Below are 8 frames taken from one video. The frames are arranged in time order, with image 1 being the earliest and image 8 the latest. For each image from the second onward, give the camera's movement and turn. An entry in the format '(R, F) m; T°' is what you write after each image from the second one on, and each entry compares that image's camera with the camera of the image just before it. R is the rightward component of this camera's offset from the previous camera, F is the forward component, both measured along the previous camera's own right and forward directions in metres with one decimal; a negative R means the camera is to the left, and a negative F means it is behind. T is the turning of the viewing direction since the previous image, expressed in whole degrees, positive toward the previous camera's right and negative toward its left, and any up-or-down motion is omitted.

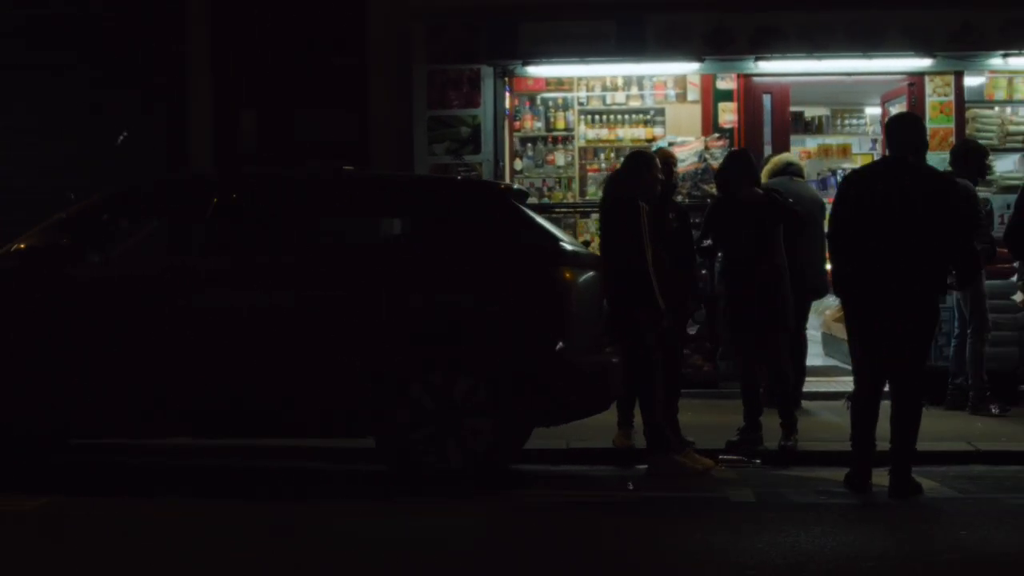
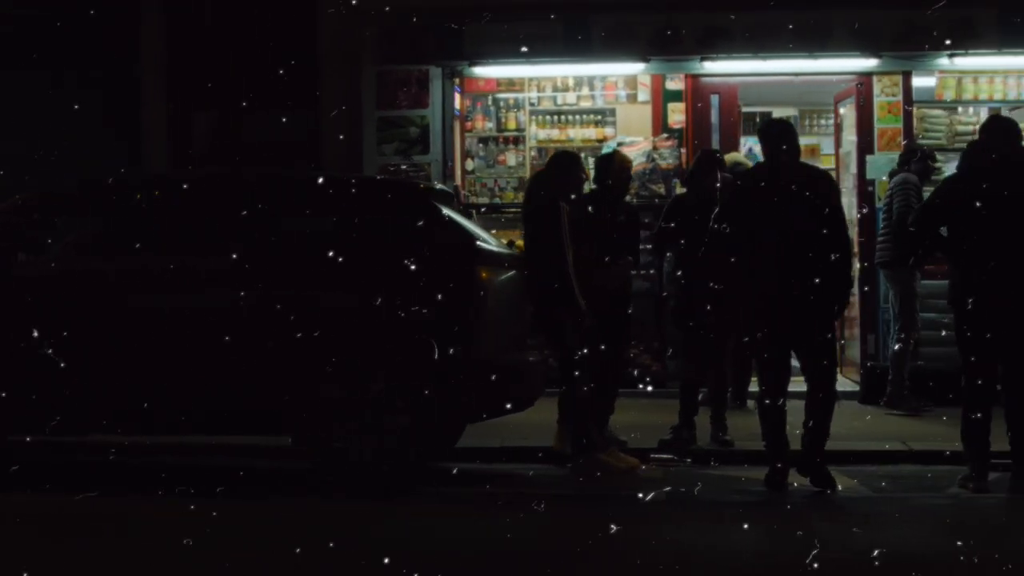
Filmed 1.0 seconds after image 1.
(+0.5, 0.0) m; -1°
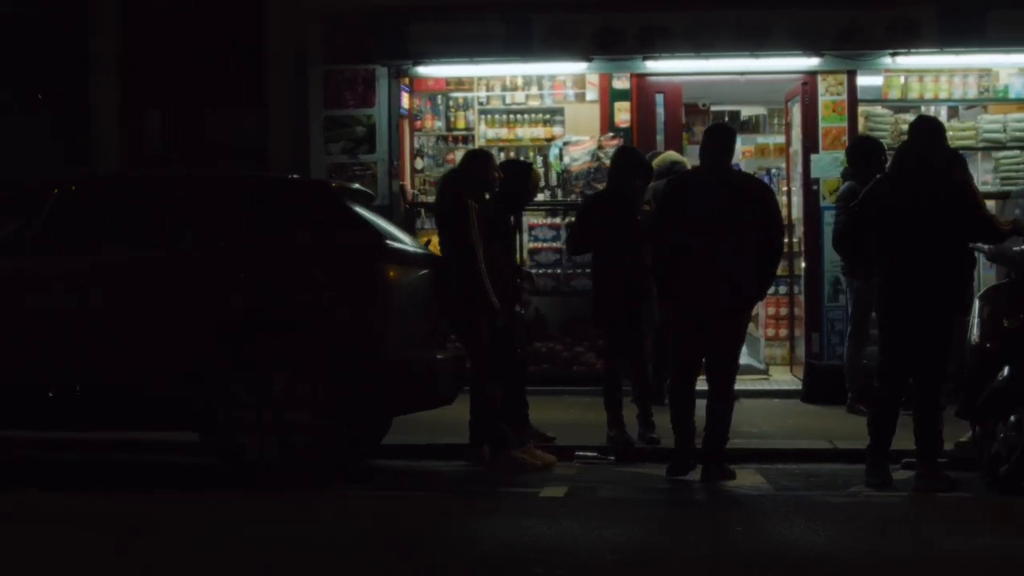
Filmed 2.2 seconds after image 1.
(+0.5, 0.0) m; -1°
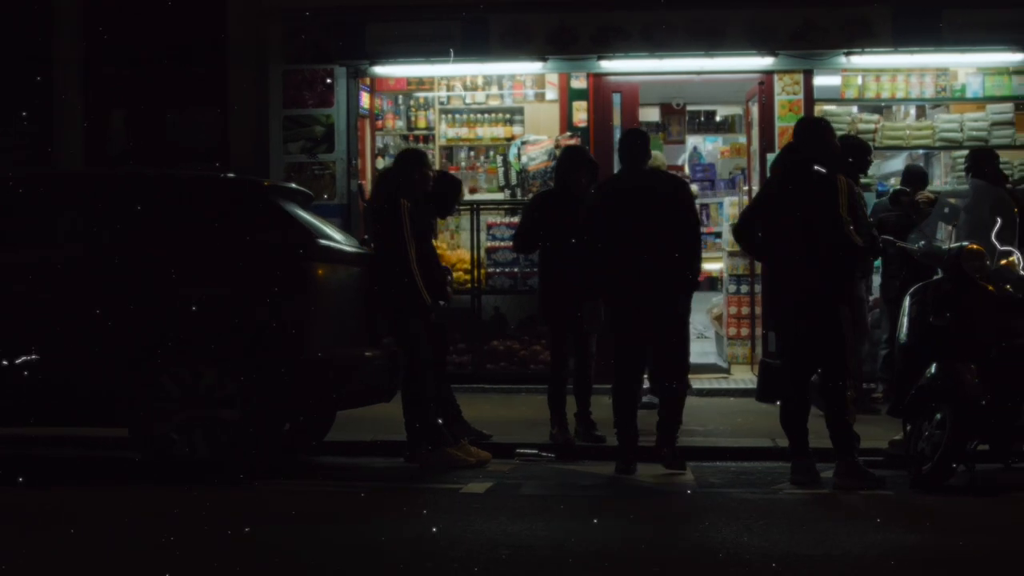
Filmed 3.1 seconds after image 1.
(+0.4, 0.0) m; -1°
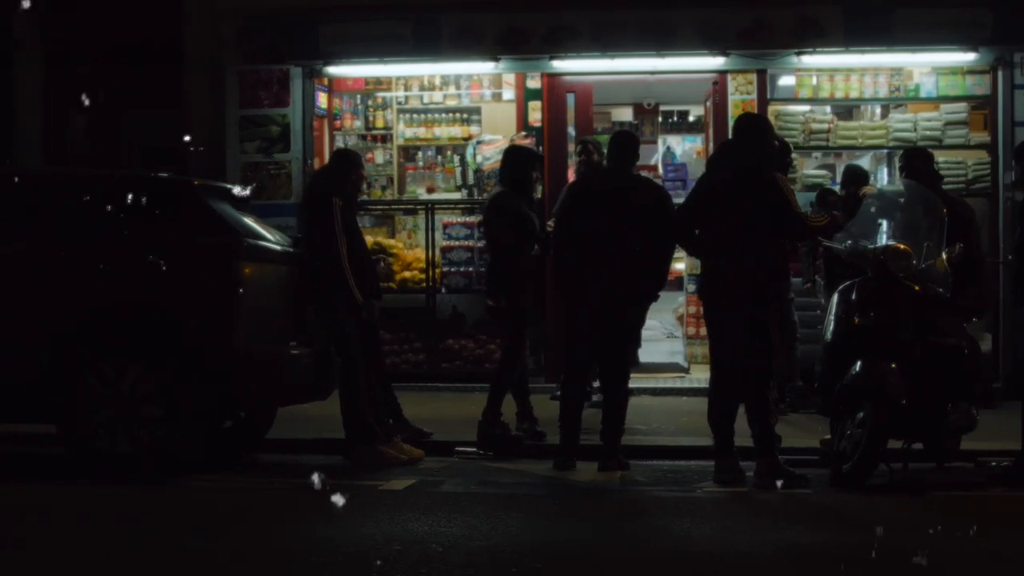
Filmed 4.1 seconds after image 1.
(+0.4, 0.0) m; -1°
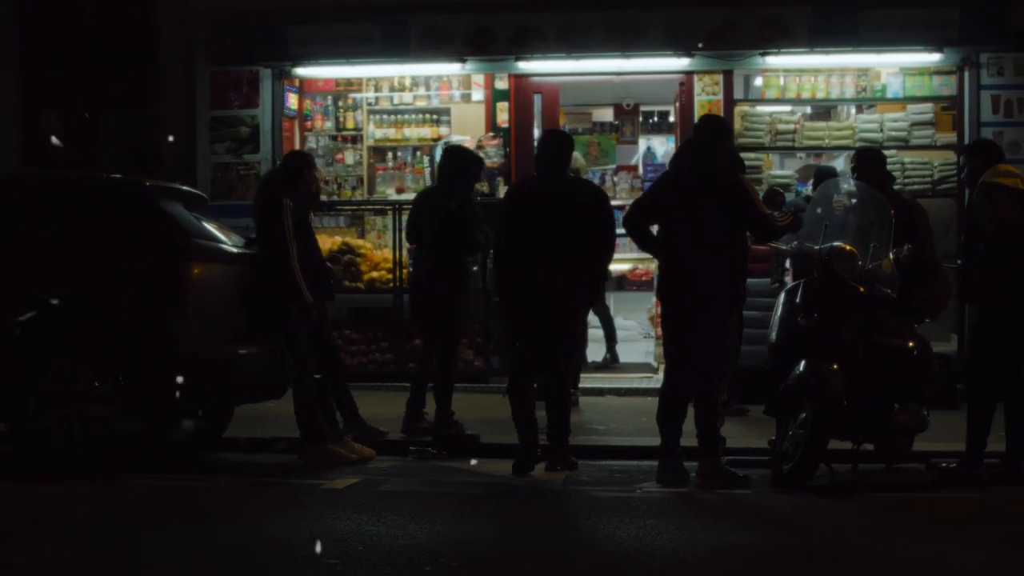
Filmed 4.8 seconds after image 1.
(+0.3, 0.0) m; -1°
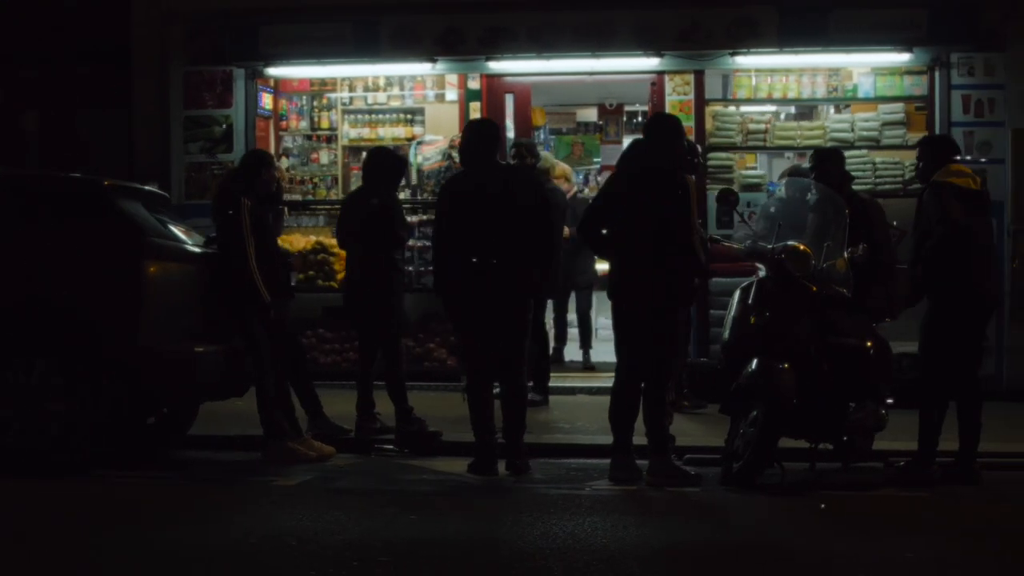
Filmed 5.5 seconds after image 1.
(+0.3, 0.0) m; -1°
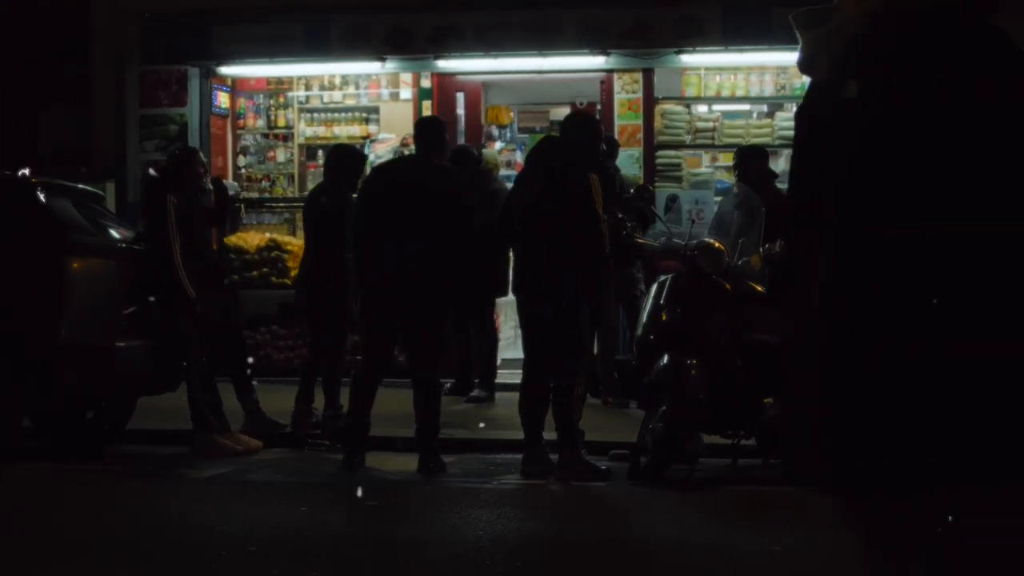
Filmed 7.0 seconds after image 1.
(+0.6, -0.1) m; -1°
